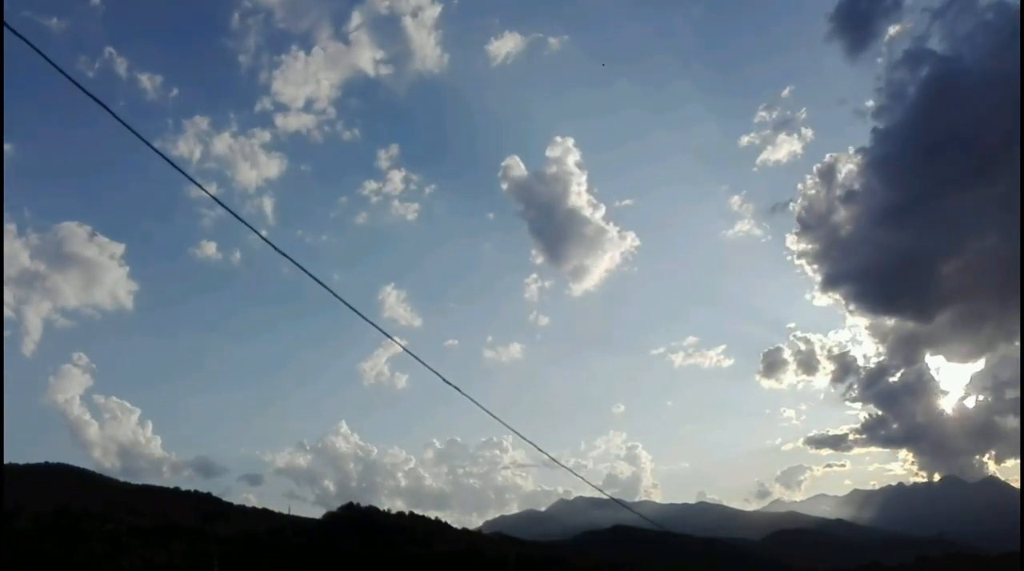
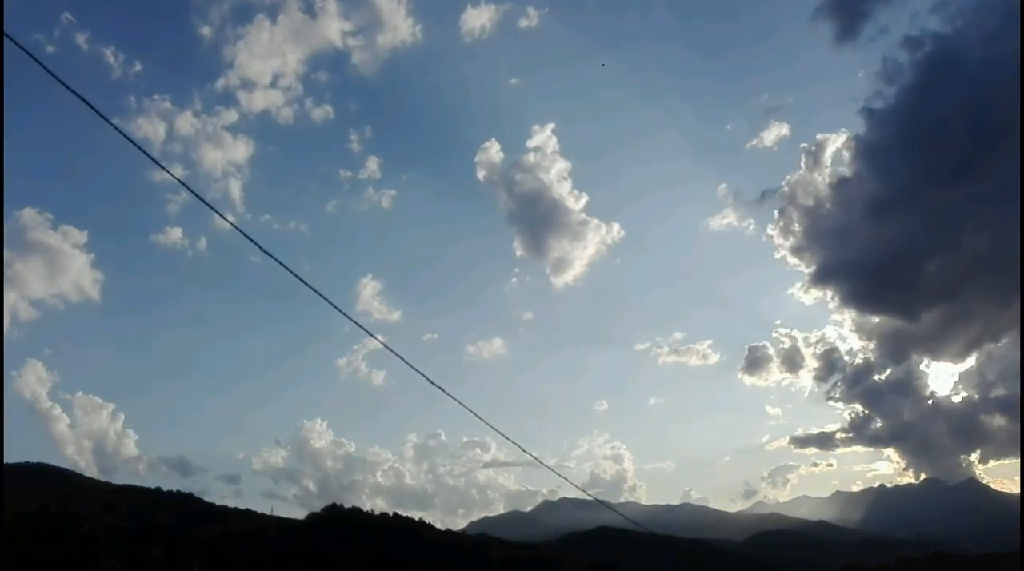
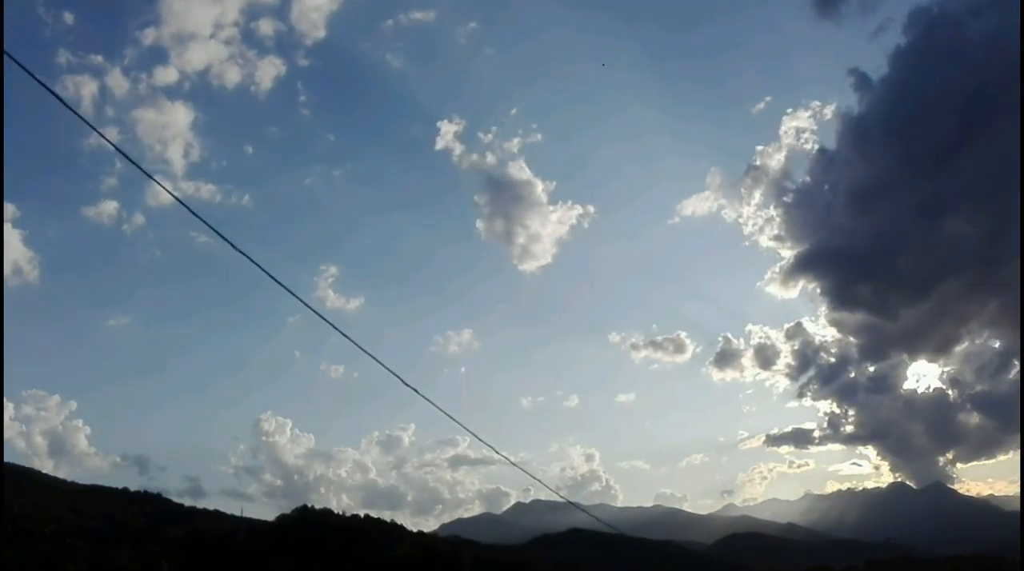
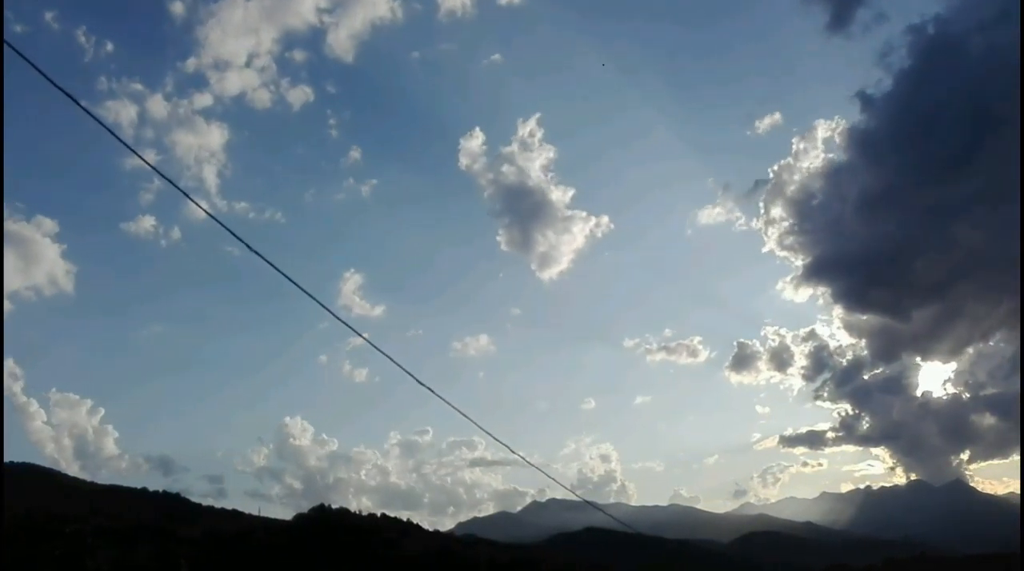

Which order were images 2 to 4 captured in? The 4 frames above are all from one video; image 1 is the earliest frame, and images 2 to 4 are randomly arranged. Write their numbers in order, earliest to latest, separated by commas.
2, 4, 3
